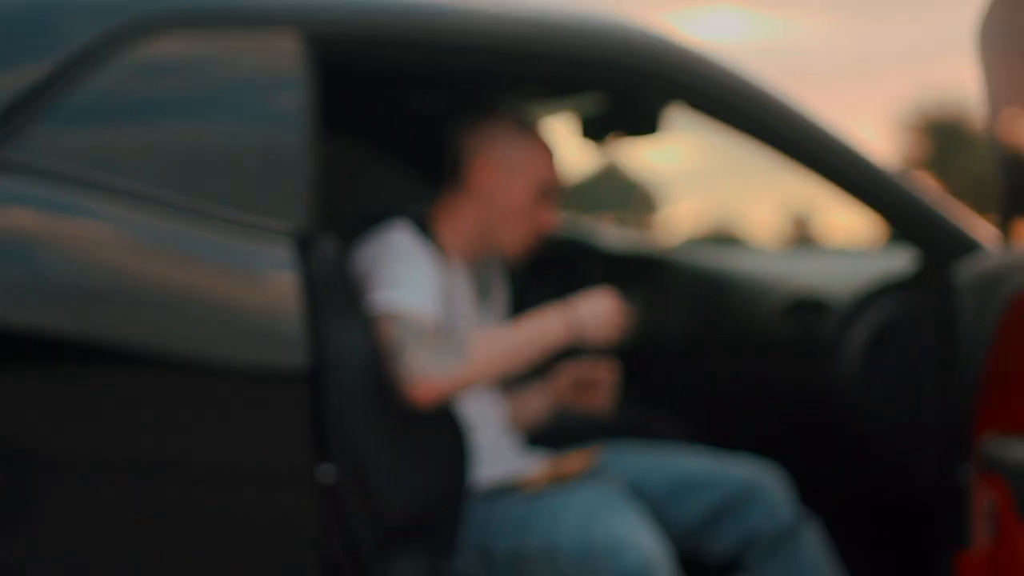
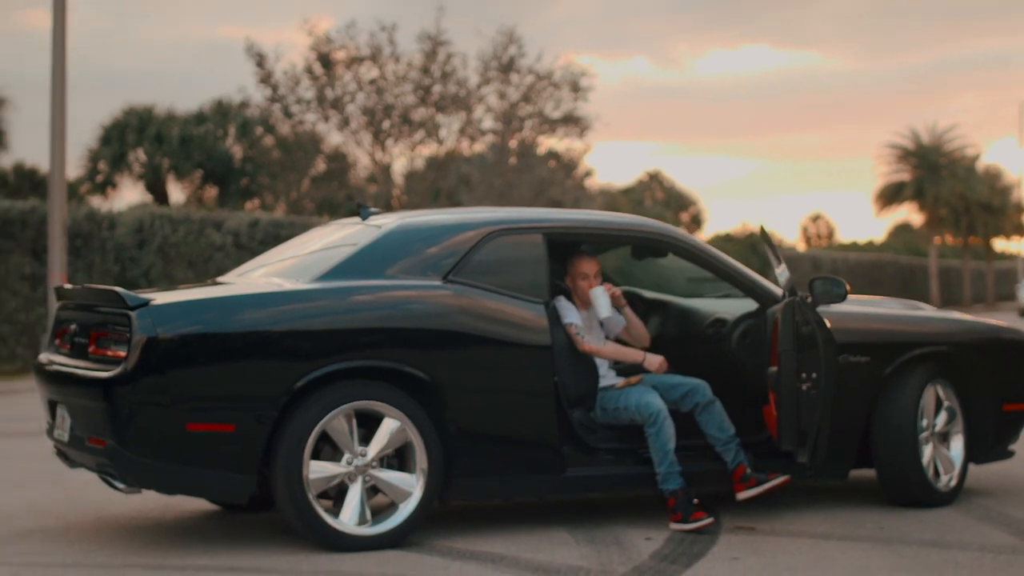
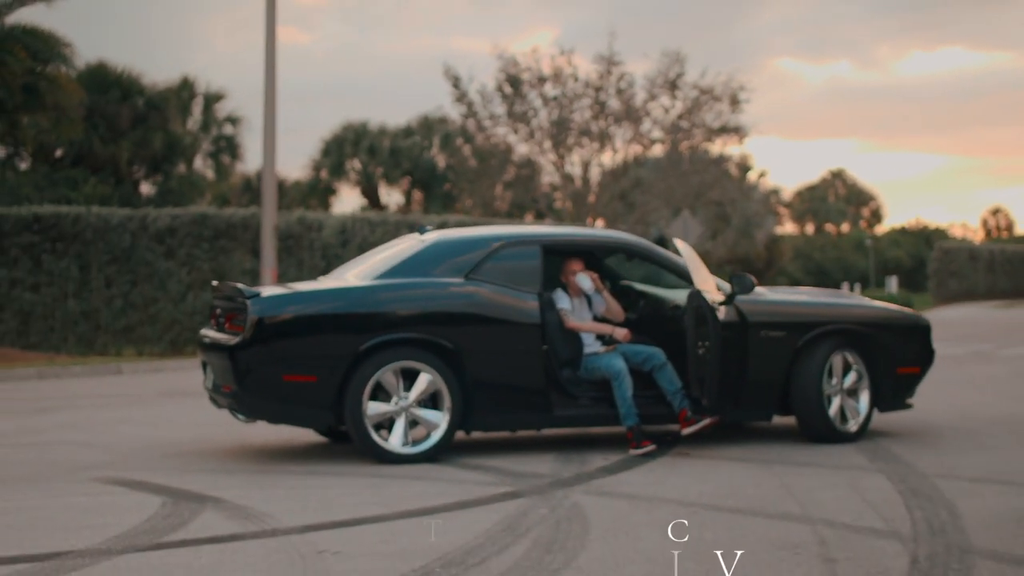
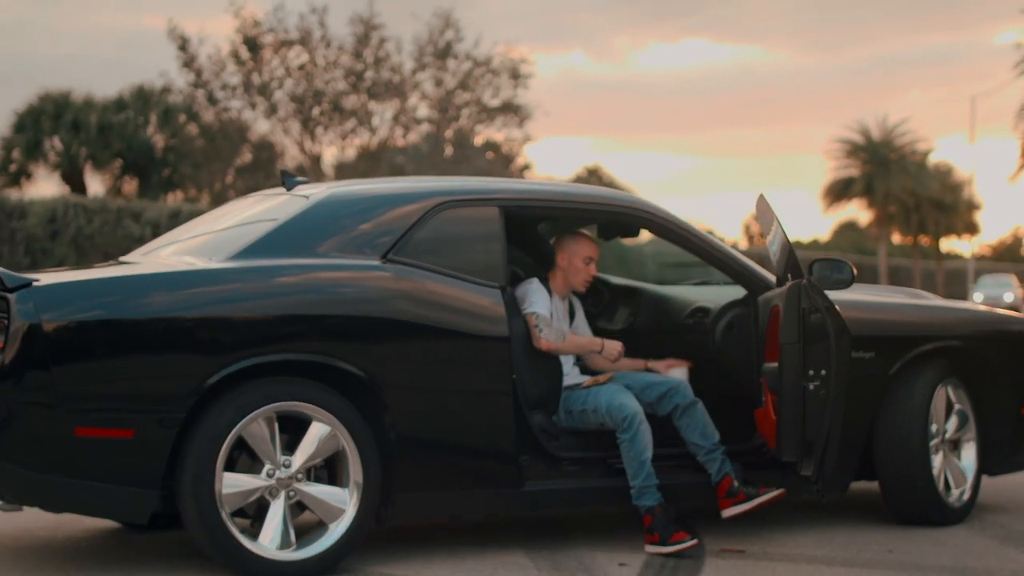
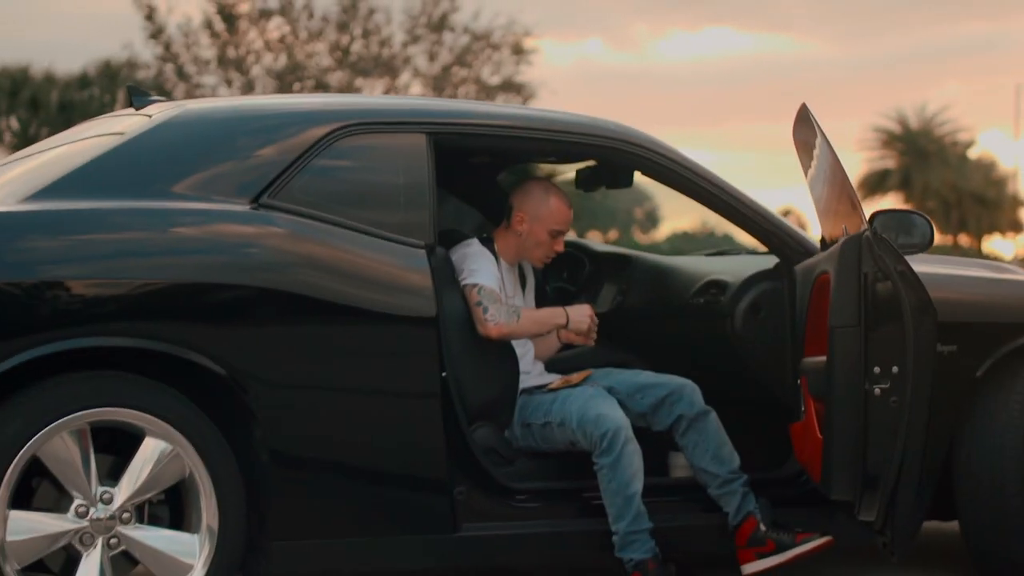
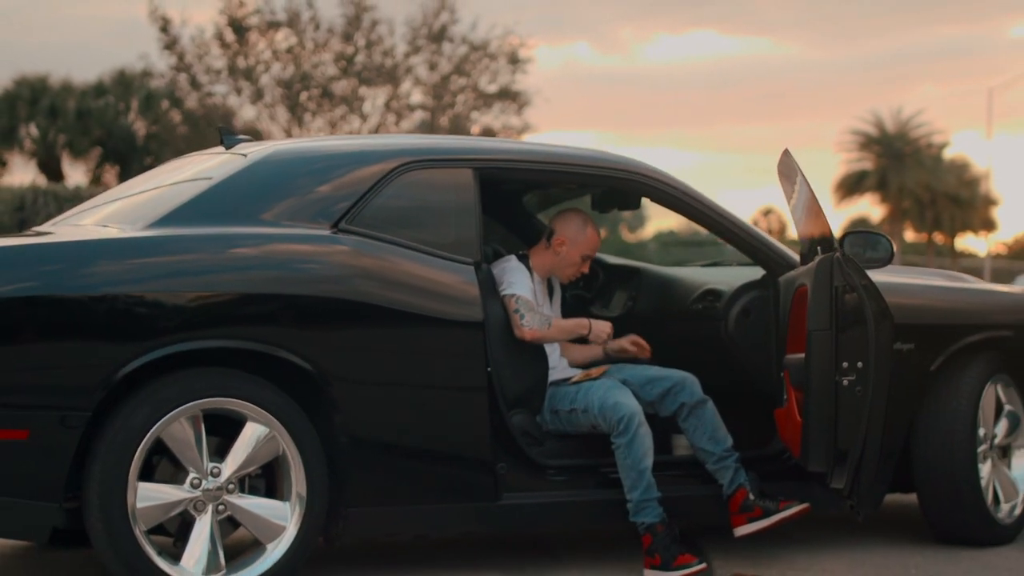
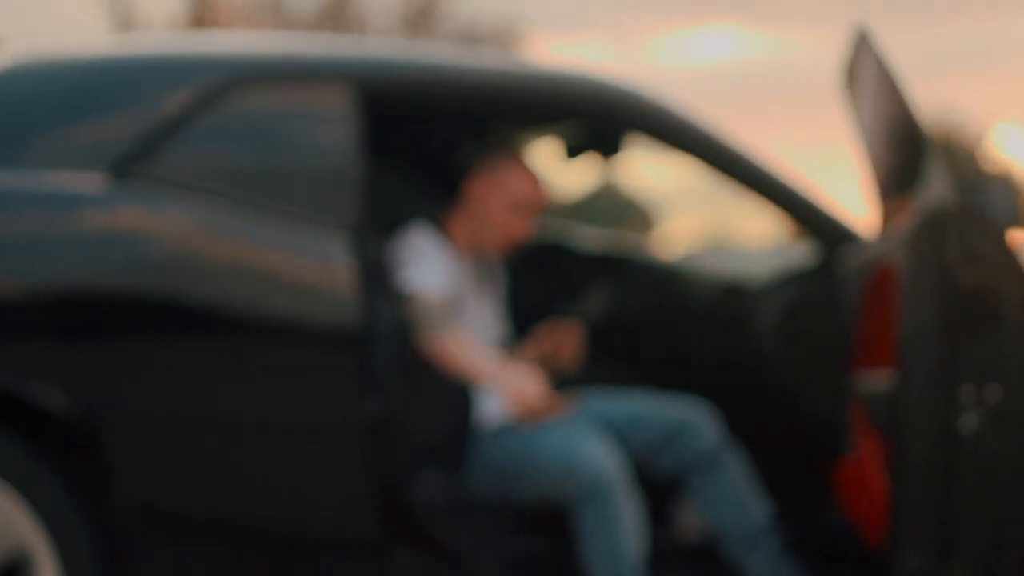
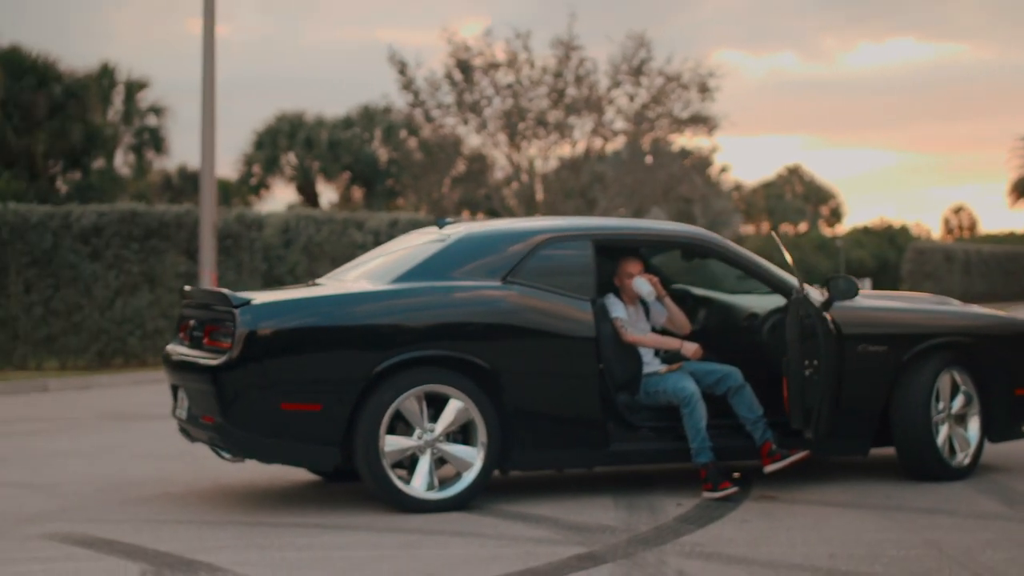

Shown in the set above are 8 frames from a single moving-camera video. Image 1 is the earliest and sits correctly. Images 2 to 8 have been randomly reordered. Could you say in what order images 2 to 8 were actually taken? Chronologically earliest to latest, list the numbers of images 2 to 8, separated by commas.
7, 5, 6, 4, 2, 8, 3
